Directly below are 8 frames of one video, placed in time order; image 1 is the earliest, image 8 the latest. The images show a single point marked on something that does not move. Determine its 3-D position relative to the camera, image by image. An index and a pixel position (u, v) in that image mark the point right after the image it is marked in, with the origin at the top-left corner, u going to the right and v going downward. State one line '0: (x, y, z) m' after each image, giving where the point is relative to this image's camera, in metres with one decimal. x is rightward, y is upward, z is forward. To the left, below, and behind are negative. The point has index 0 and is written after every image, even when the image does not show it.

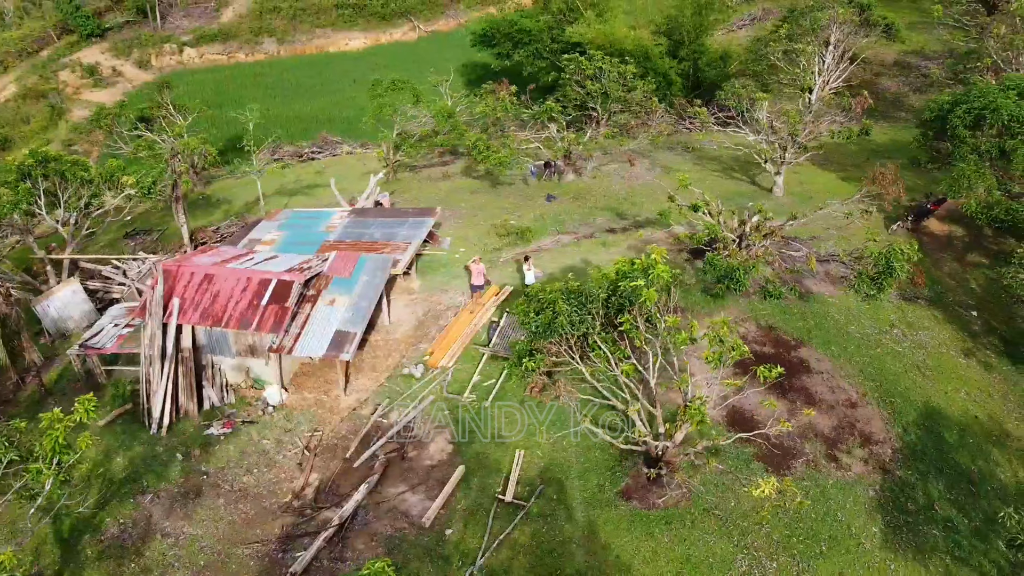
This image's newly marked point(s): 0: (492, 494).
0: (-0.2, -3.1, +12.4) m
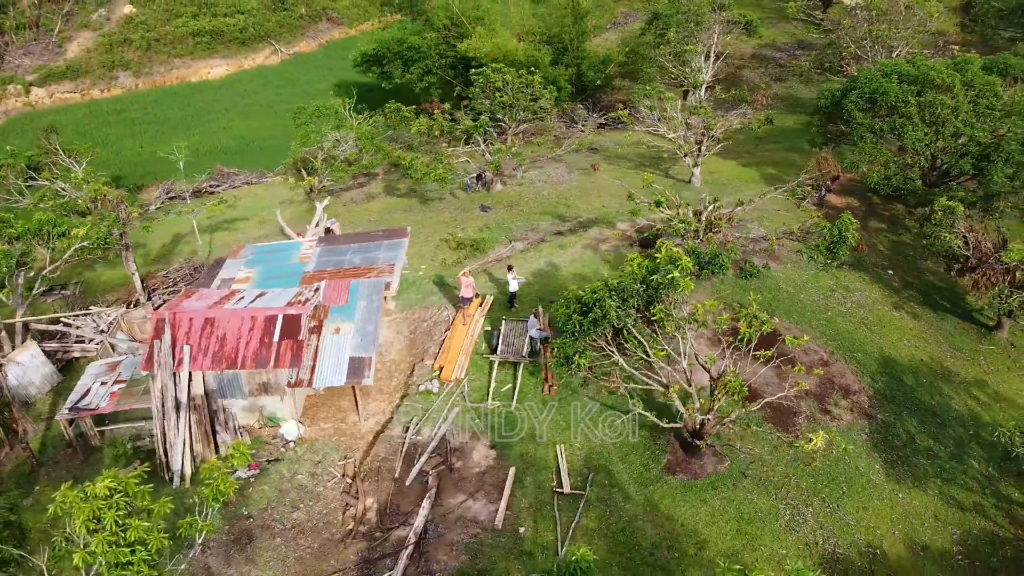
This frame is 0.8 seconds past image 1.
0: (+0.6, -3.2, +13.1) m
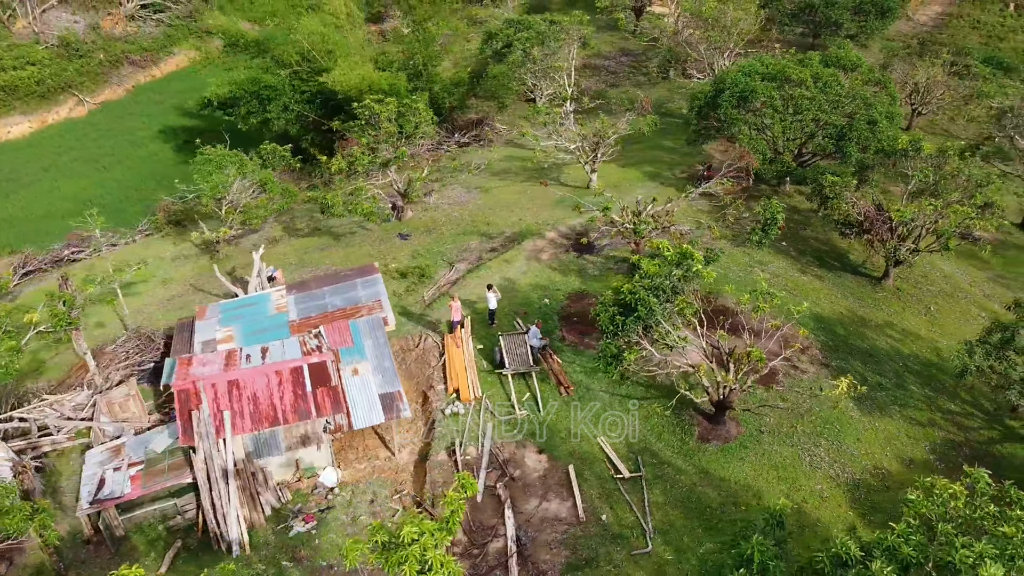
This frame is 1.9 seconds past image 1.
0: (+1.8, -3.3, +14.4) m
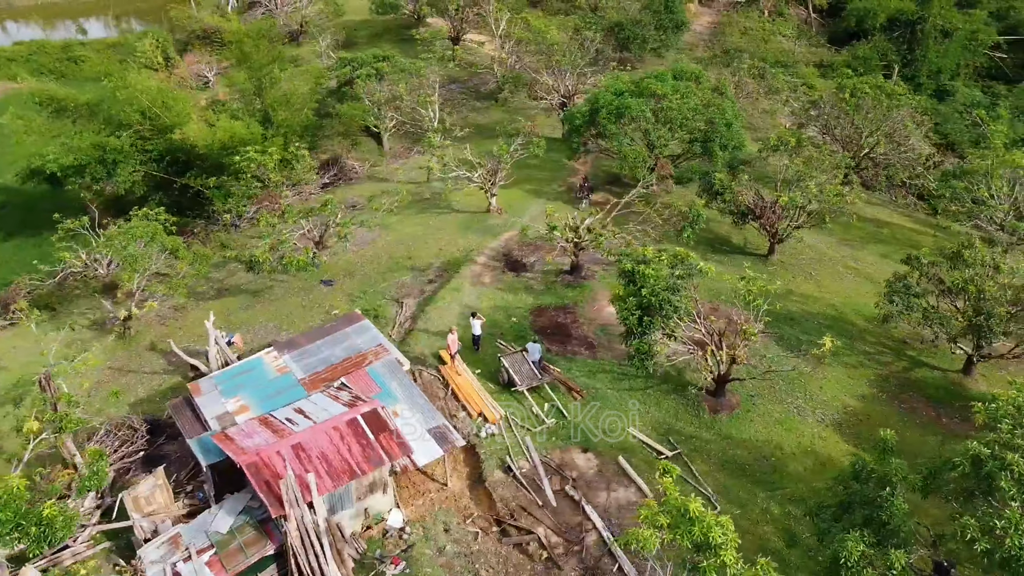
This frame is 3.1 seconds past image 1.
0: (+2.9, -3.4, +16.4) m
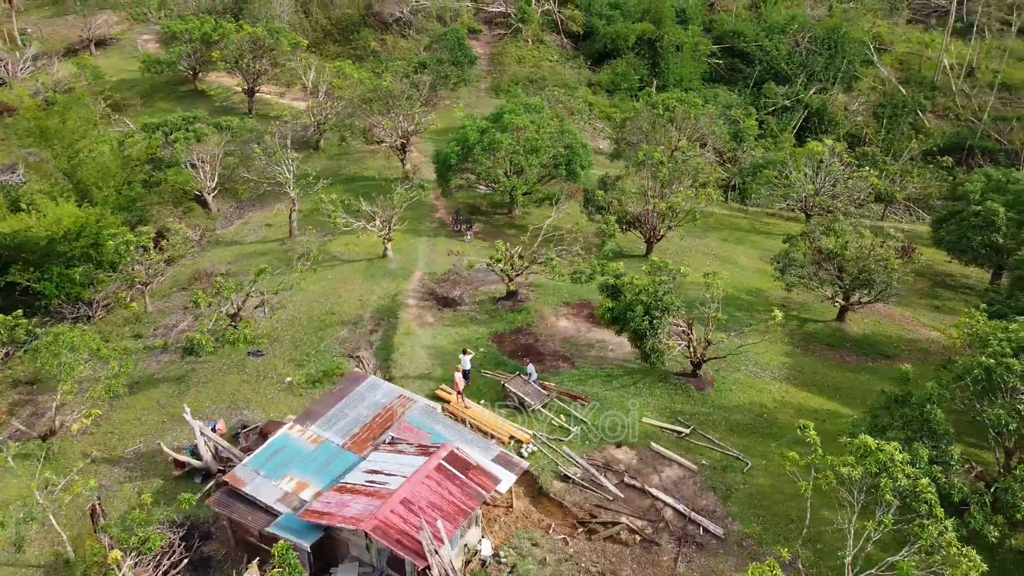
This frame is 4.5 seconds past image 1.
0: (+3.9, -3.5, +19.2) m
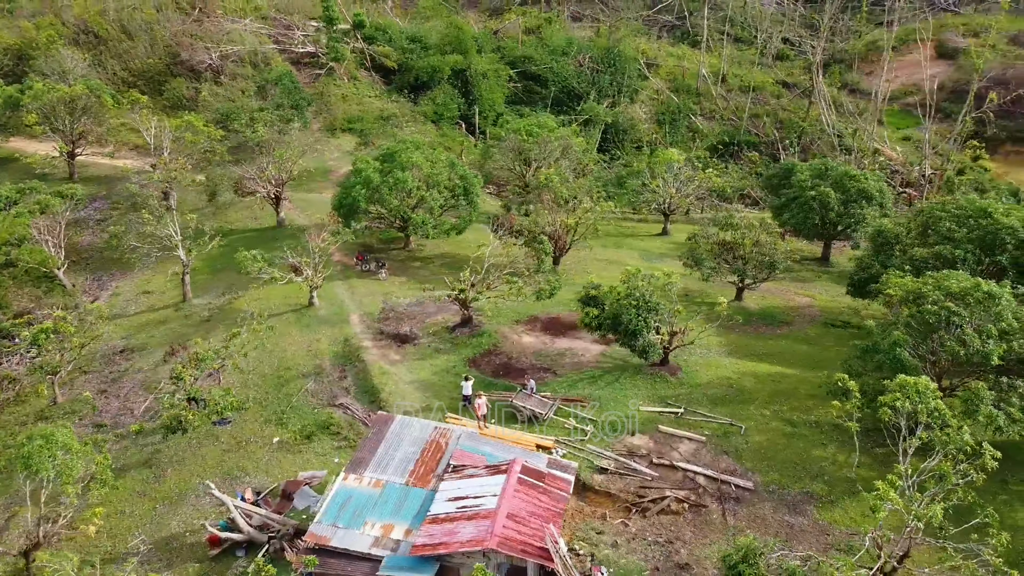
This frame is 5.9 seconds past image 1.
0: (+4.4, -3.5, +22.1) m
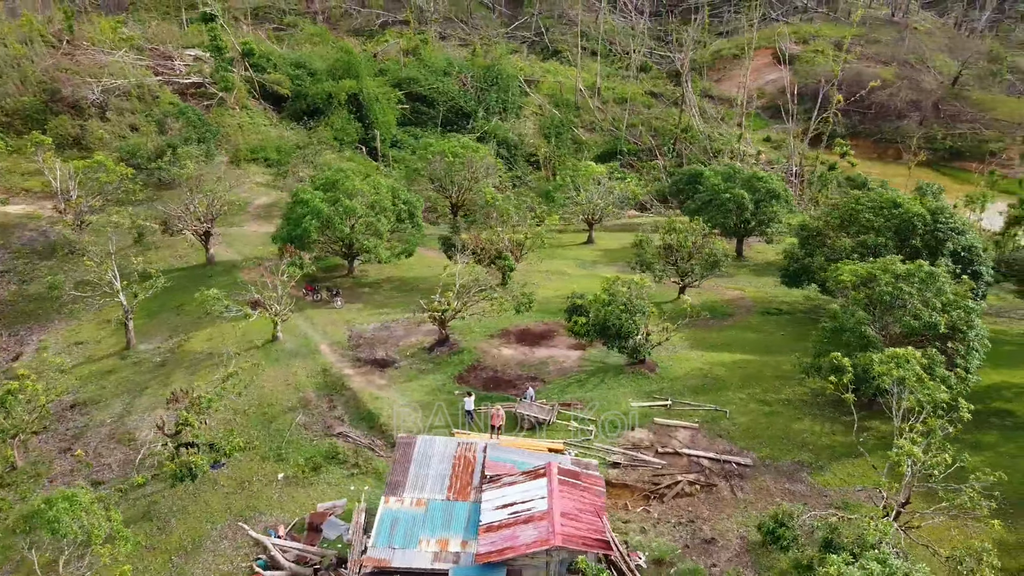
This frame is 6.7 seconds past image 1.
0: (+4.5, -3.6, +24.1) m
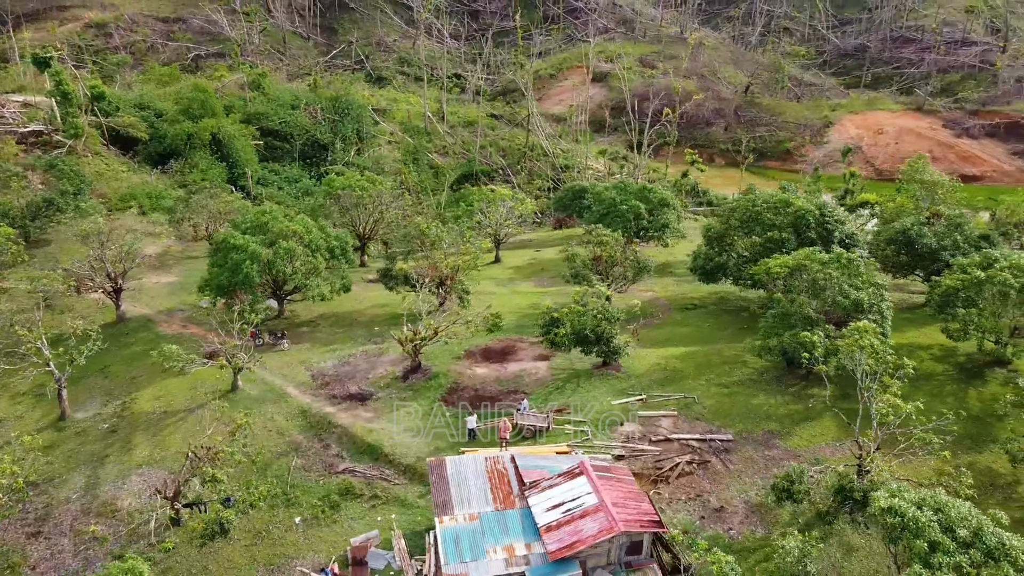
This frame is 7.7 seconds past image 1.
0: (+4.3, -3.8, +26.7) m
